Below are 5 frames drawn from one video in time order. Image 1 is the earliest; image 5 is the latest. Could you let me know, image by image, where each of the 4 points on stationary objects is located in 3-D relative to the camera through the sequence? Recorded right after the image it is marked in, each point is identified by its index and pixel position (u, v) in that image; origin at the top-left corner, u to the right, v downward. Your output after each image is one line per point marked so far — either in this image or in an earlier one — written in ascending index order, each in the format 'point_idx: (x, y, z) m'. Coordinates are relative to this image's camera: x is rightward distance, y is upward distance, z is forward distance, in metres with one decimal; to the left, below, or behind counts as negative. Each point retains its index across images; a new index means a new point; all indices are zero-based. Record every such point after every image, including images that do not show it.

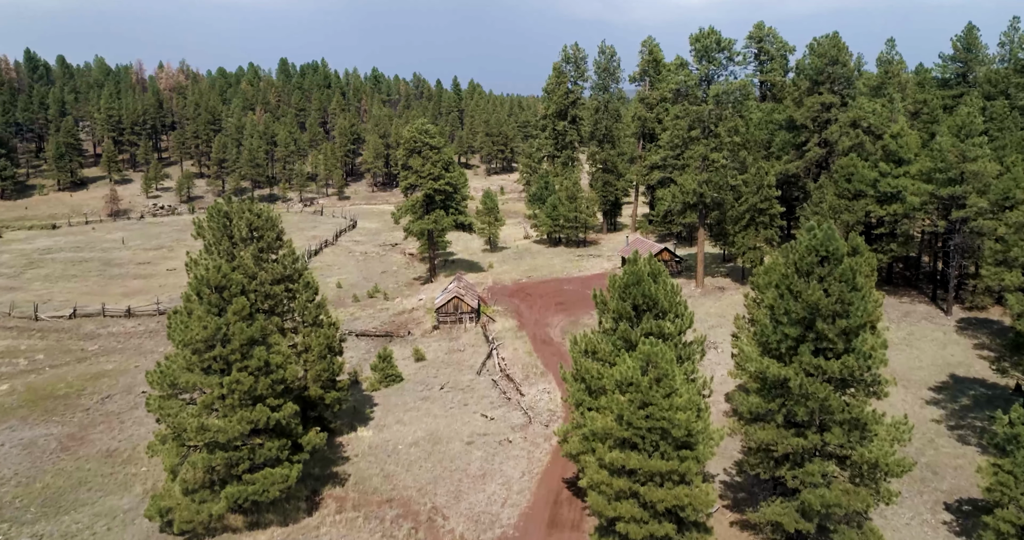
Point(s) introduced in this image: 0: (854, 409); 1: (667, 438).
0: (+7.9, -3.2, +17.9) m
1: (+3.6, -4.0, +18.1) m
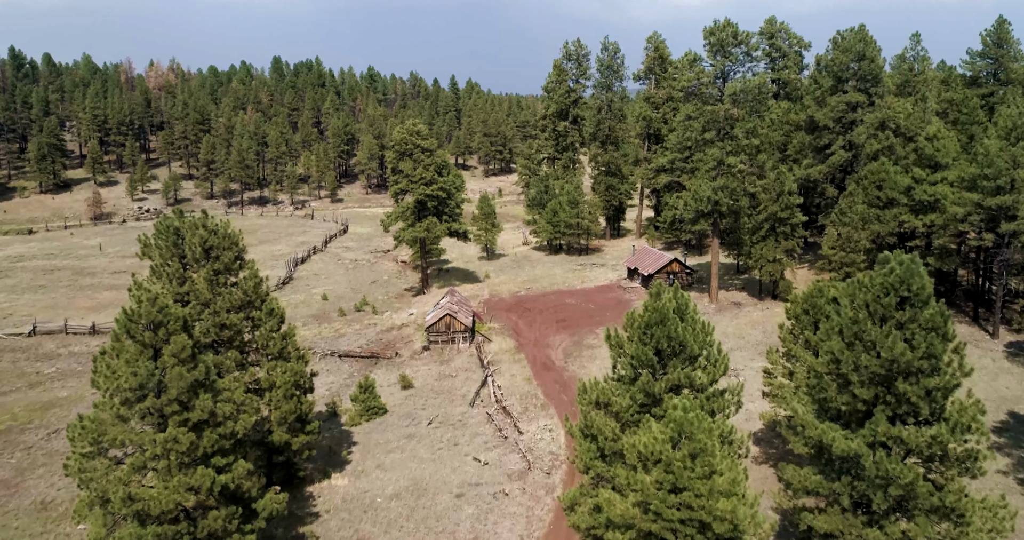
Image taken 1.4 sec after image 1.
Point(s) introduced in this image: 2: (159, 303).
0: (+7.8, -4.1, +13.9) m
1: (+3.5, -4.8, +14.2) m
2: (-8.9, -0.8, +19.4) m
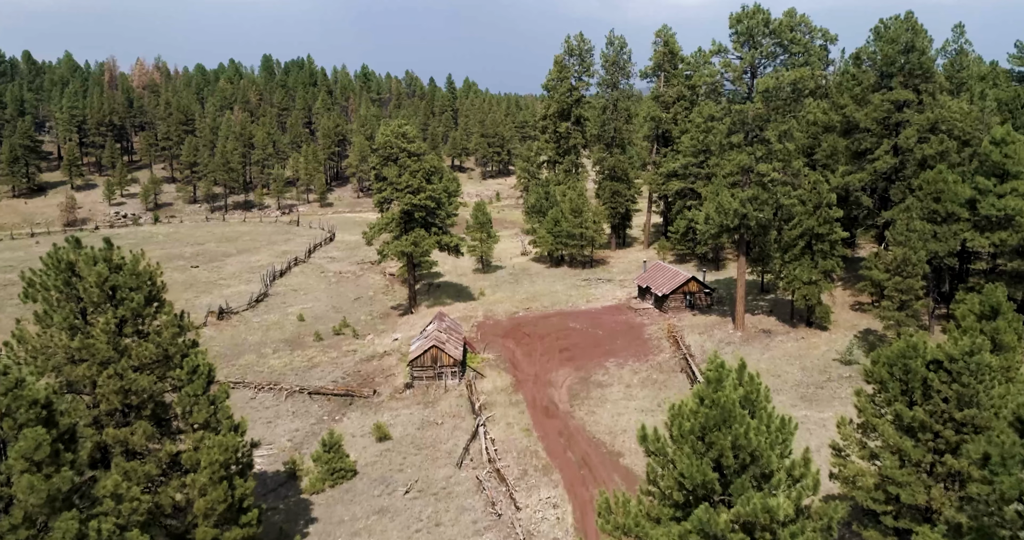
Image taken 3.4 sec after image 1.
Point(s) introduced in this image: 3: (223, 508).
0: (+7.7, -5.2, +8.3) m
1: (+3.4, -5.9, +8.5) m
2: (-9.0, -2.0, +13.7) m
3: (-7.1, -5.8, +18.8) m
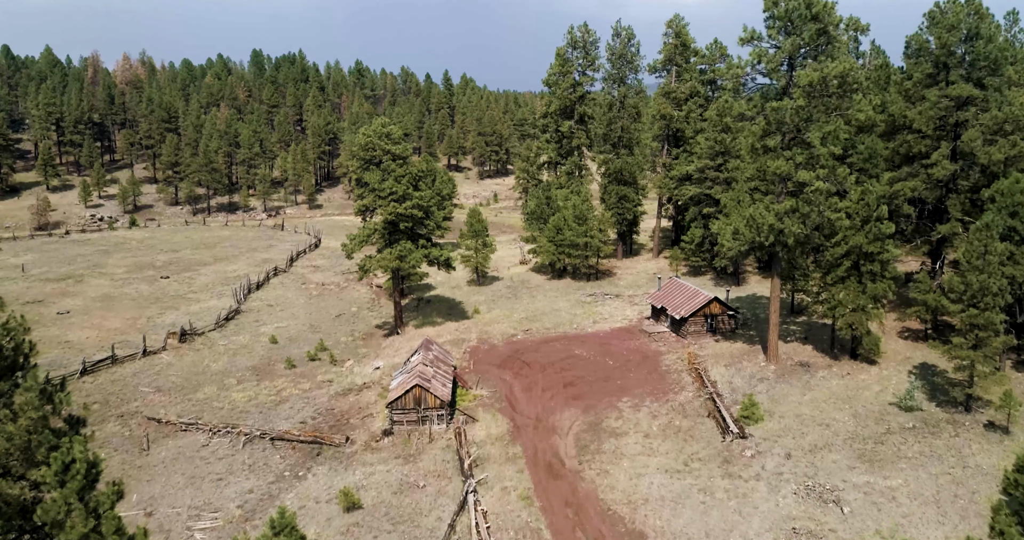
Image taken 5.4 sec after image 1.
0: (+7.6, -6.3, +2.9) m
1: (+3.3, -7.1, +3.2) m
2: (-9.1, -3.1, +8.3) m
3: (-7.2, -6.9, +13.4) m
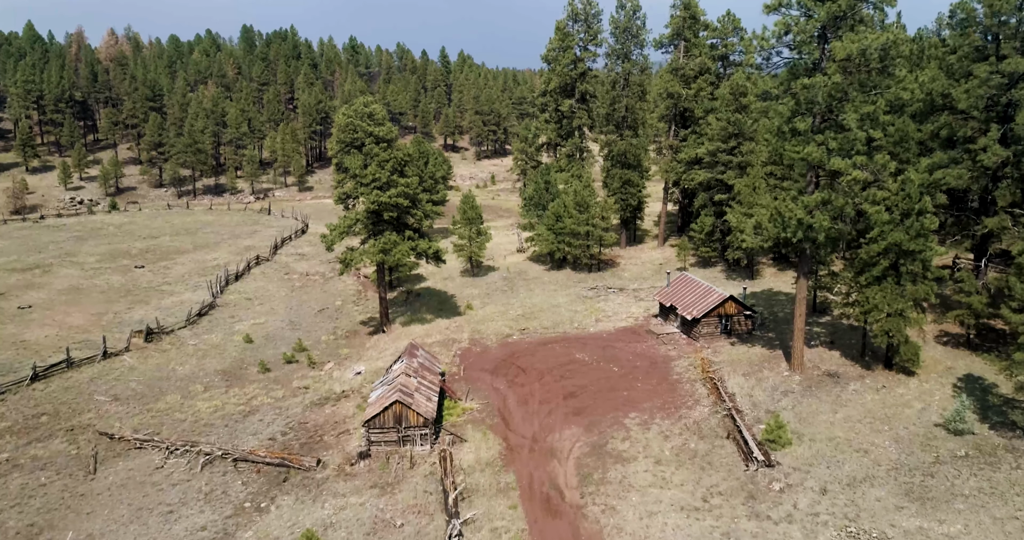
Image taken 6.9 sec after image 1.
0: (+7.4, -7.1, -0.6) m
1: (+3.1, -7.8, -0.4) m
2: (-9.3, -3.7, +4.7) m
3: (-7.4, -7.4, +9.9) m
